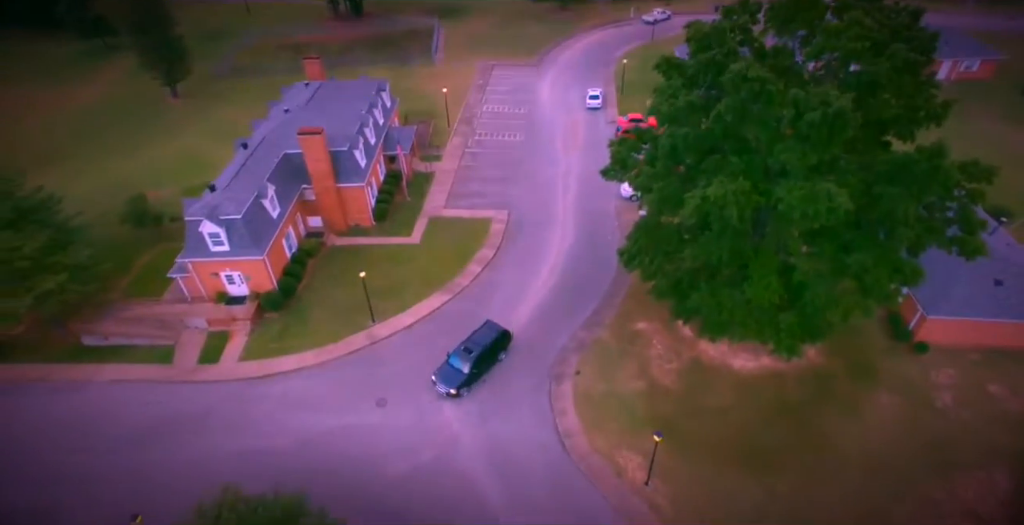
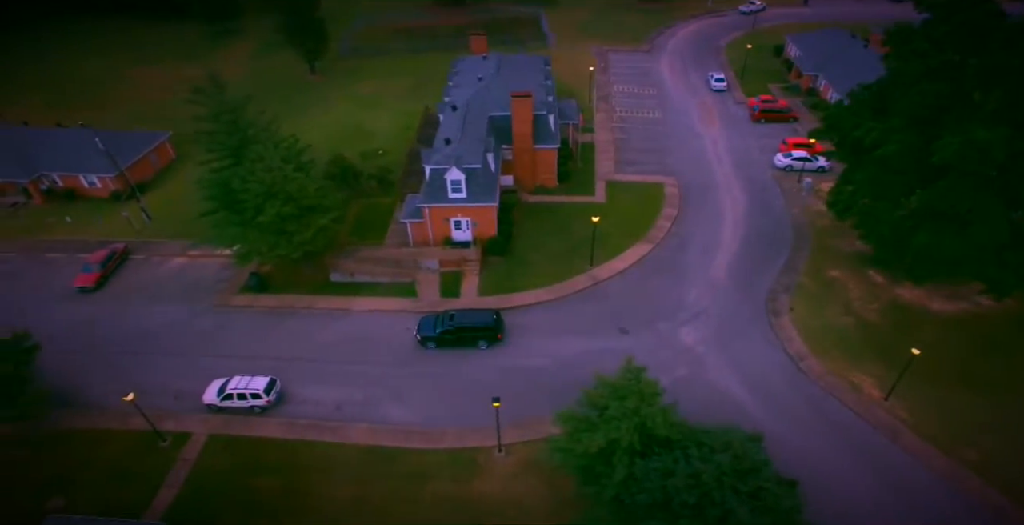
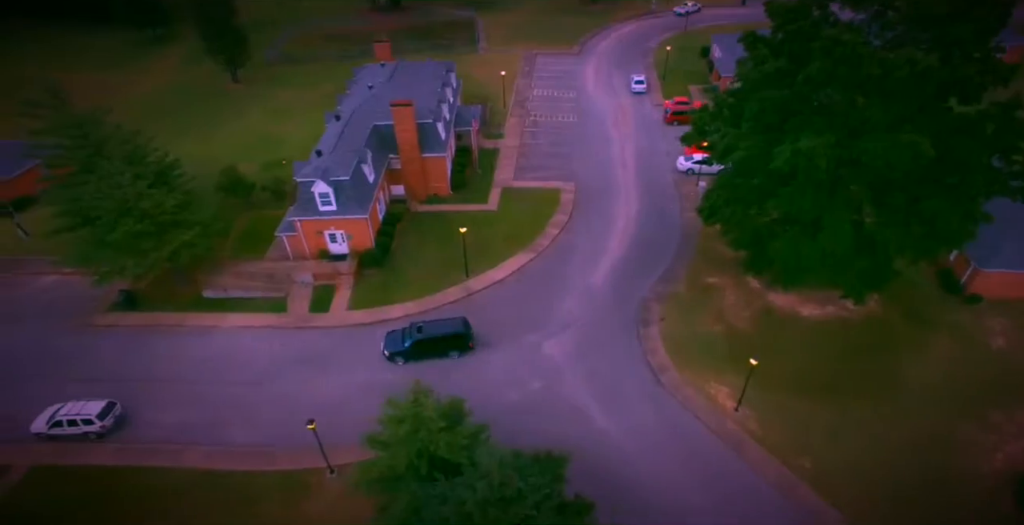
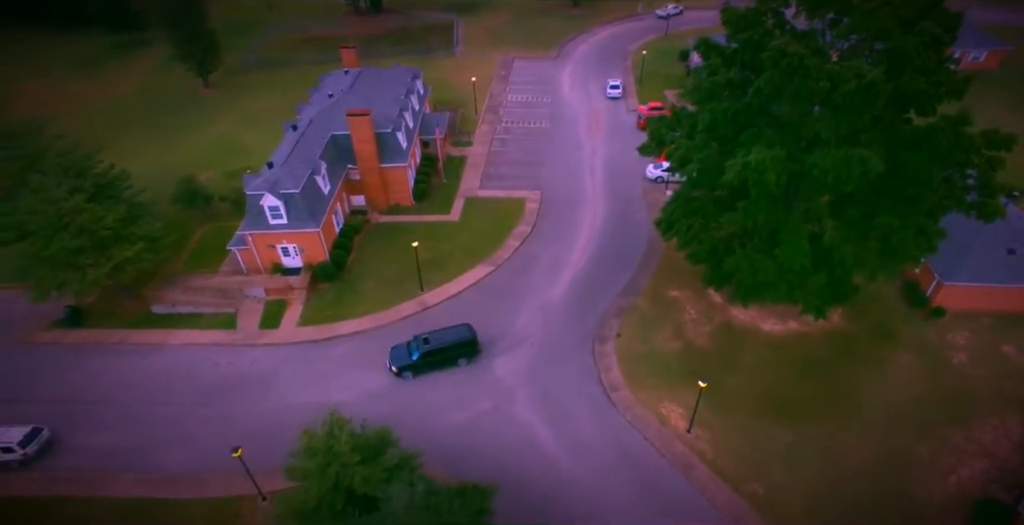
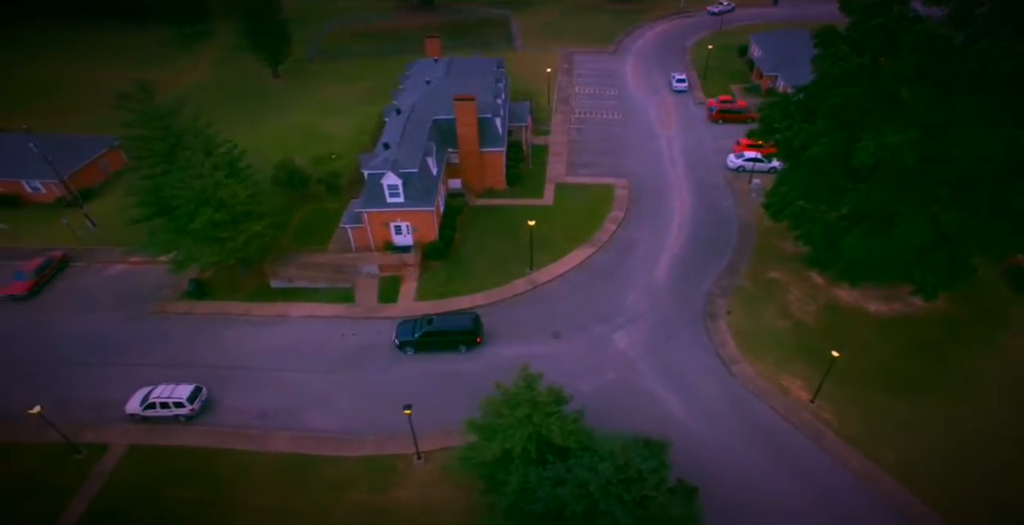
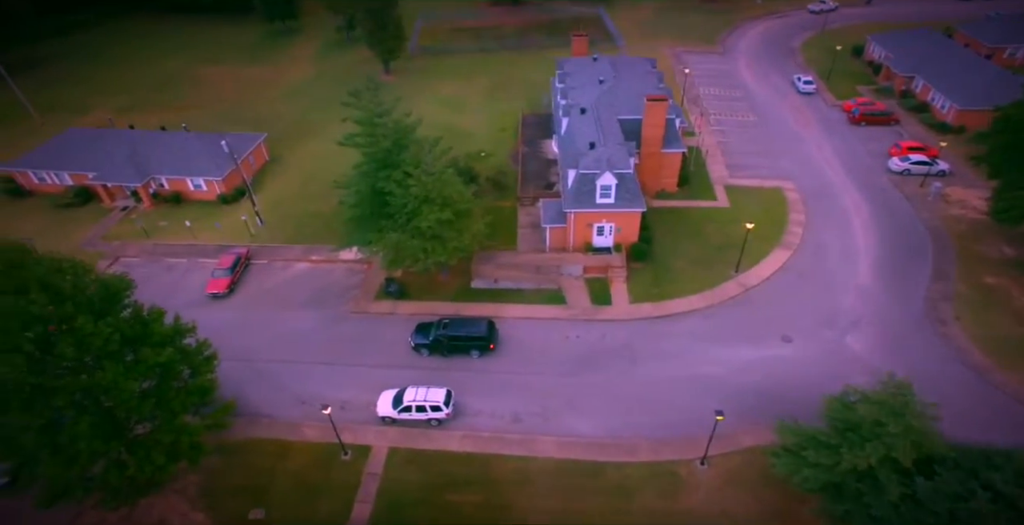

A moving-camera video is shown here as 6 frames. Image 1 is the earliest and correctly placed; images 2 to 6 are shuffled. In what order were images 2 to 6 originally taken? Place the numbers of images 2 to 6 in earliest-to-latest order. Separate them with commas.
4, 3, 5, 2, 6
